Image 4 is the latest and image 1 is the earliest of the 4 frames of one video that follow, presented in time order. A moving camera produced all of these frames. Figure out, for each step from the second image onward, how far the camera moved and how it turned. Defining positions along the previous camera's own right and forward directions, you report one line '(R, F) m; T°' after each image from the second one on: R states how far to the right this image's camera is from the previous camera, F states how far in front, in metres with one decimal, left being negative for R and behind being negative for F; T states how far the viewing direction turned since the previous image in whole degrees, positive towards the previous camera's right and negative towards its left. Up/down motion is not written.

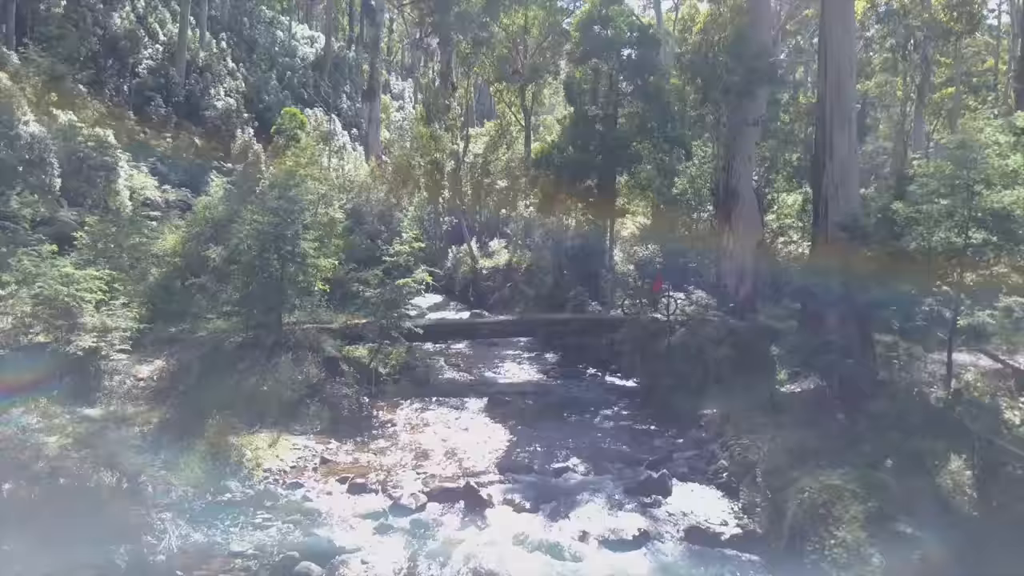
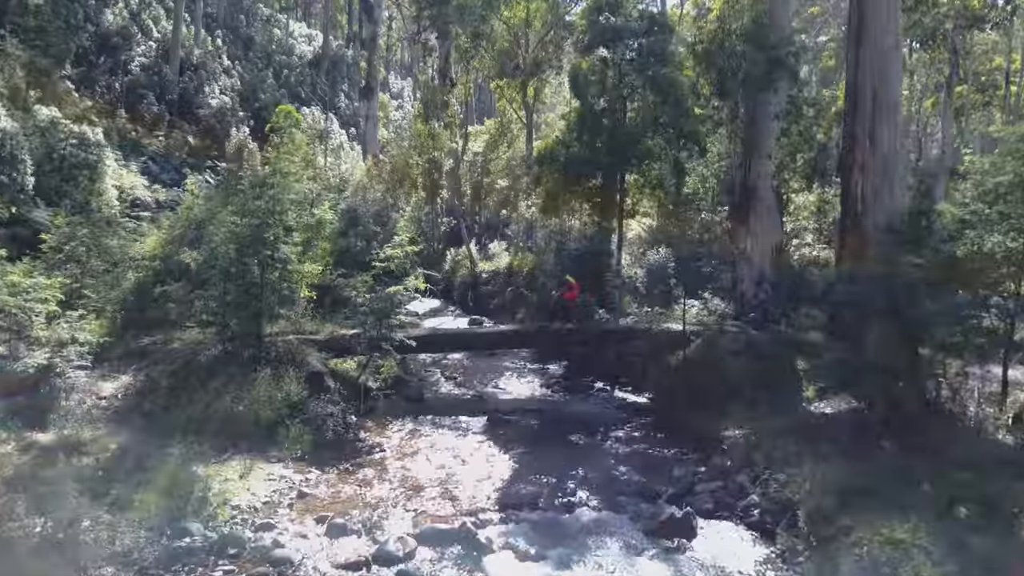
(0.0, +0.9) m; 0°
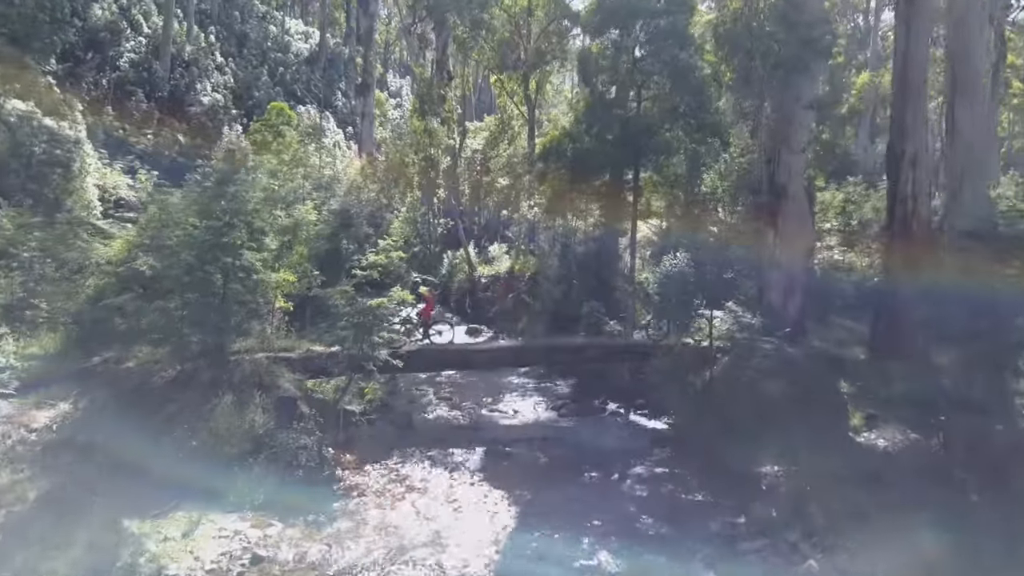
(0.0, +1.3) m; 0°
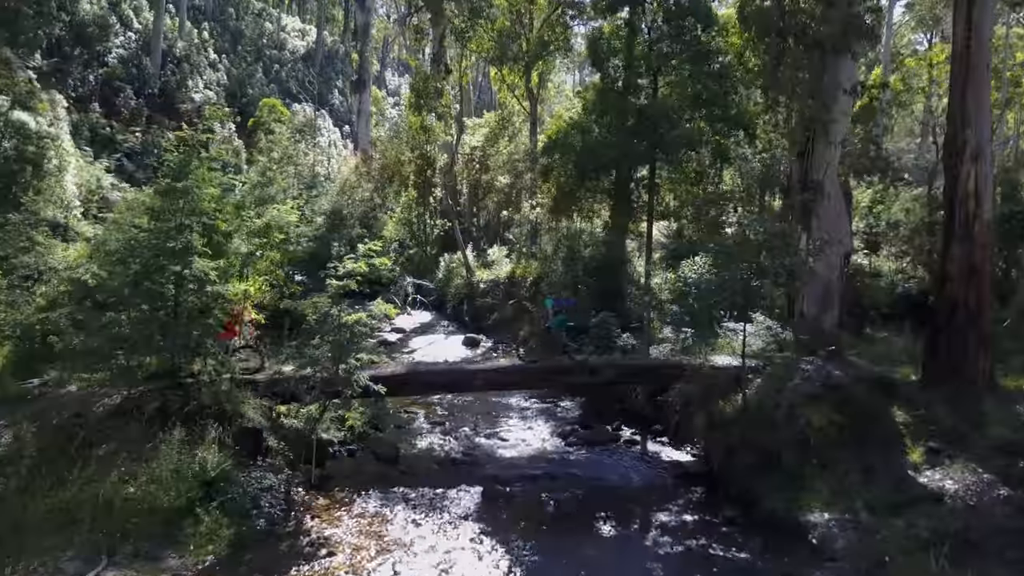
(0.0, +1.2) m; 0°
